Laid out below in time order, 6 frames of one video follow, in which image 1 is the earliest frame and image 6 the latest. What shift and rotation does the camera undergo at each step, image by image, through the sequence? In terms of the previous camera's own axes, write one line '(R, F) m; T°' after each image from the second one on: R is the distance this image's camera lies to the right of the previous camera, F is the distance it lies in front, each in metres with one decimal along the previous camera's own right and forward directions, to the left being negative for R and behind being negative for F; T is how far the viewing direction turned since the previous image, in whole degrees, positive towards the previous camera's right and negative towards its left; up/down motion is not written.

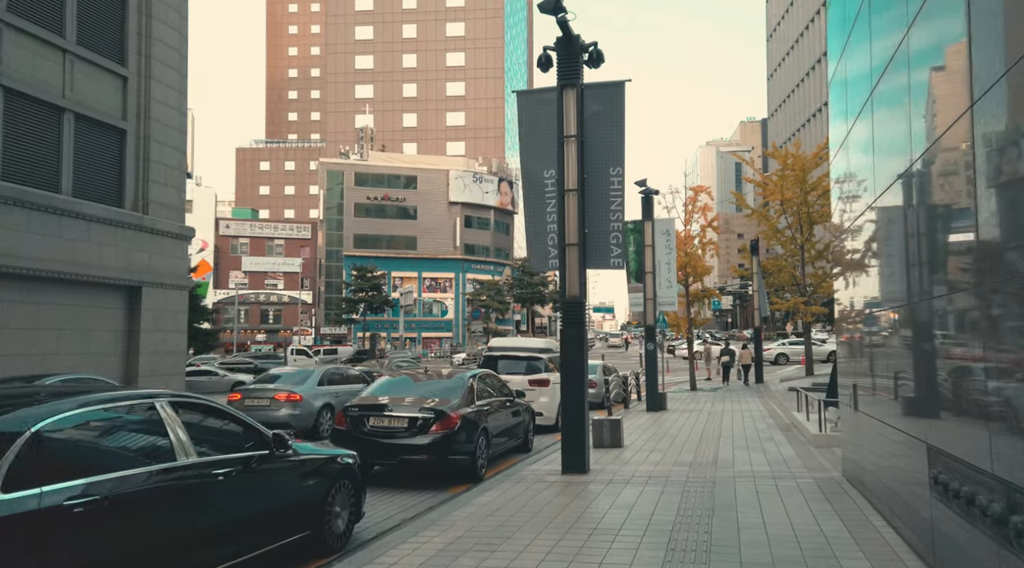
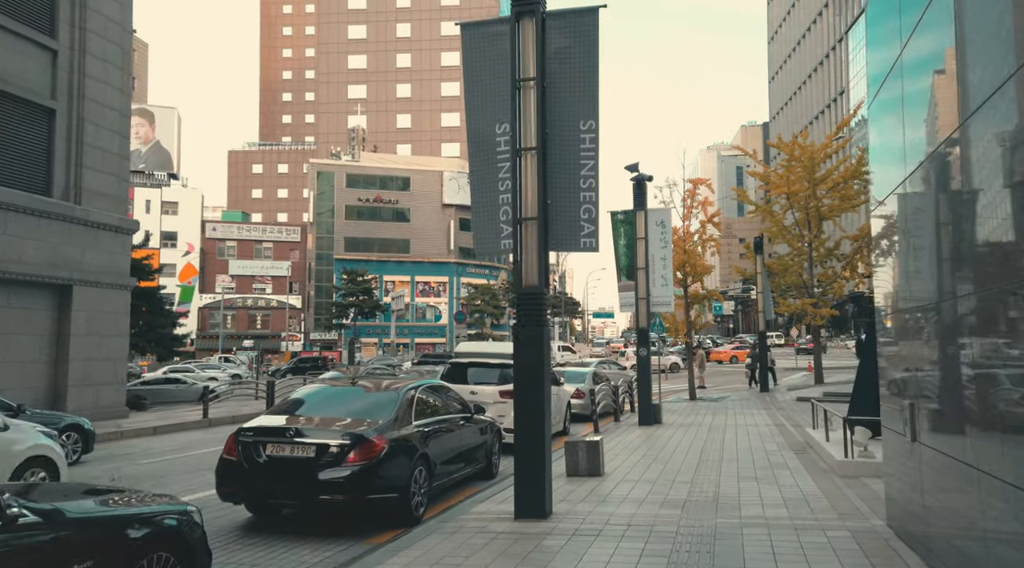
(+0.6, +2.4) m; 0°
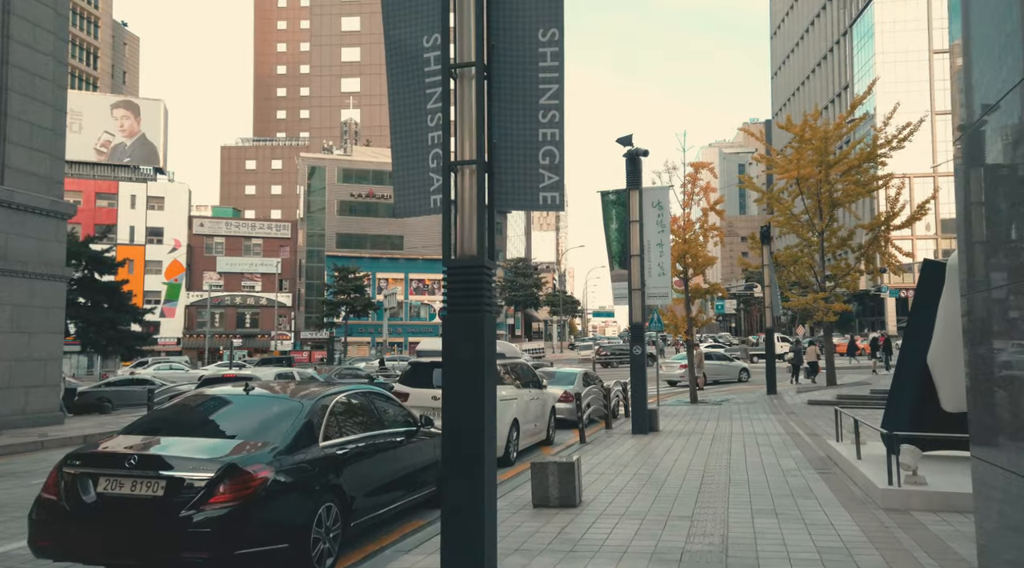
(+0.5, +2.2) m; 0°
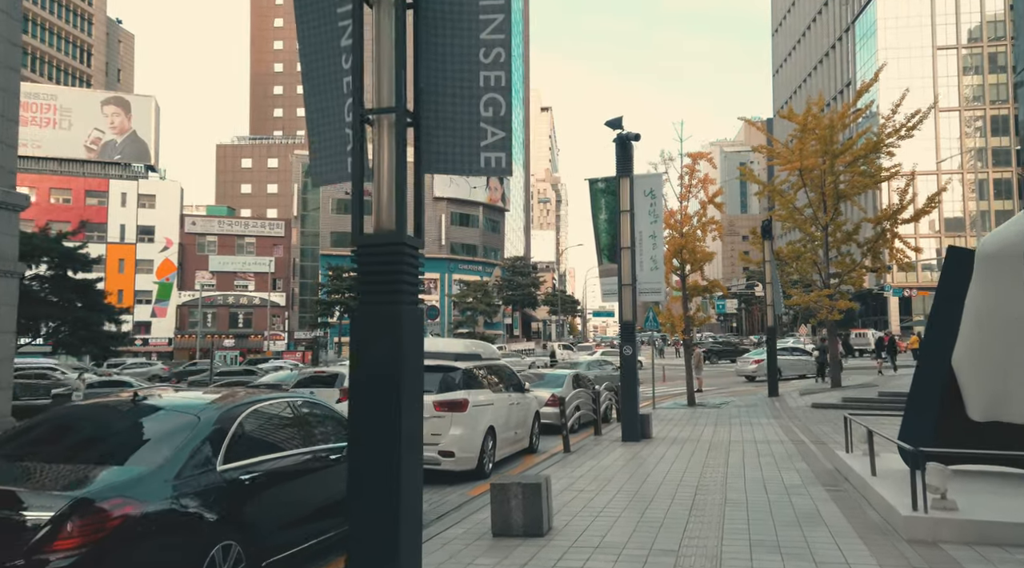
(+0.4, +1.2) m; 0°
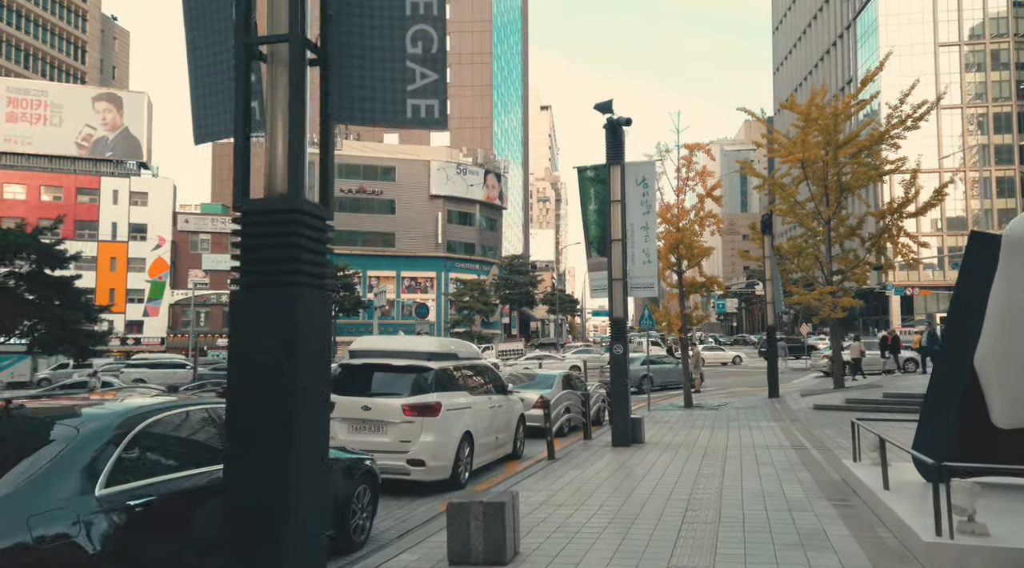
(+0.3, +1.0) m; 0°
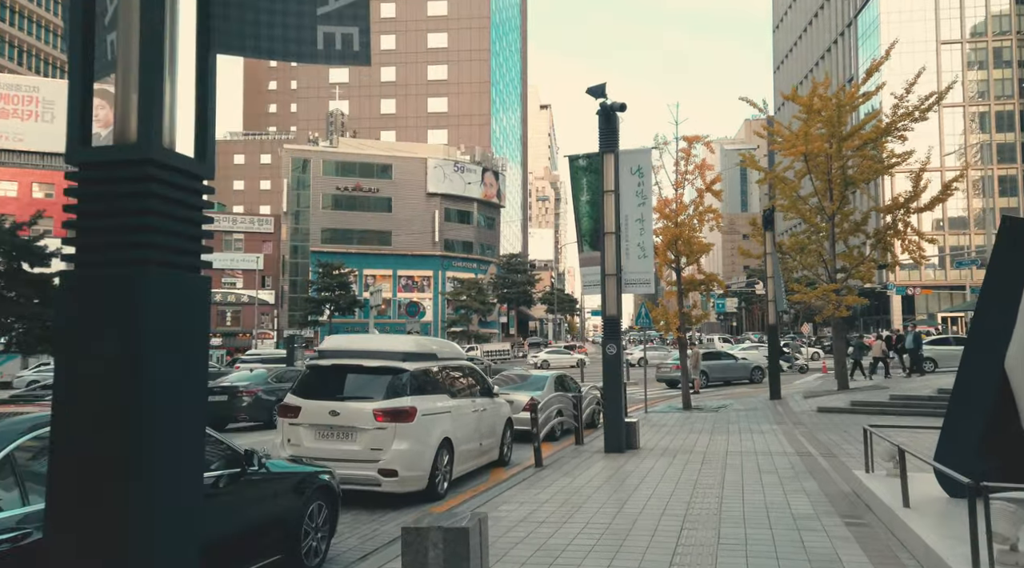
(+0.2, +0.9) m; 0°
